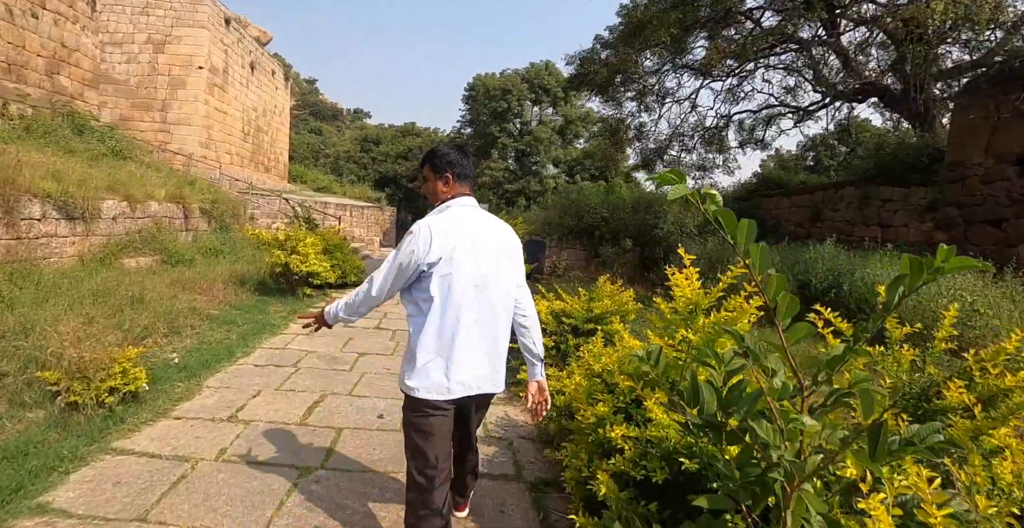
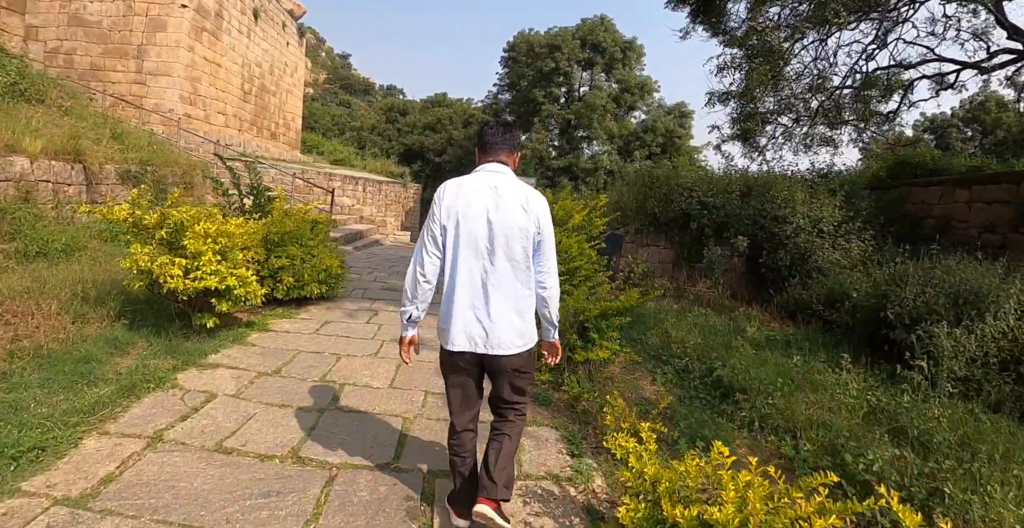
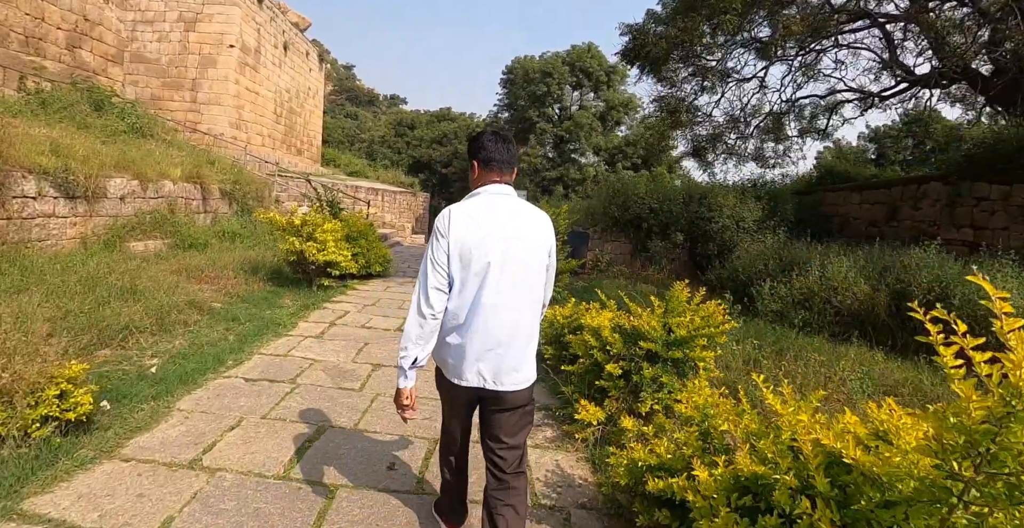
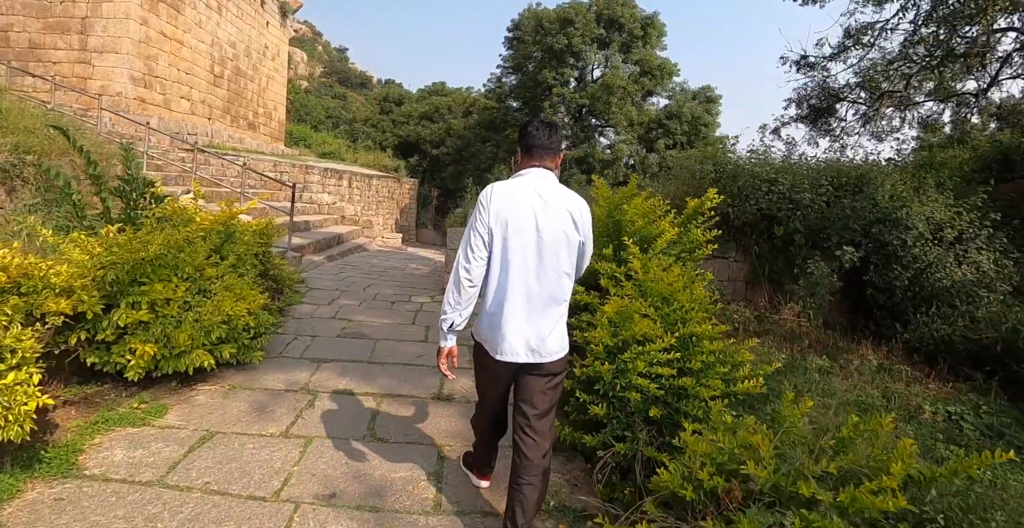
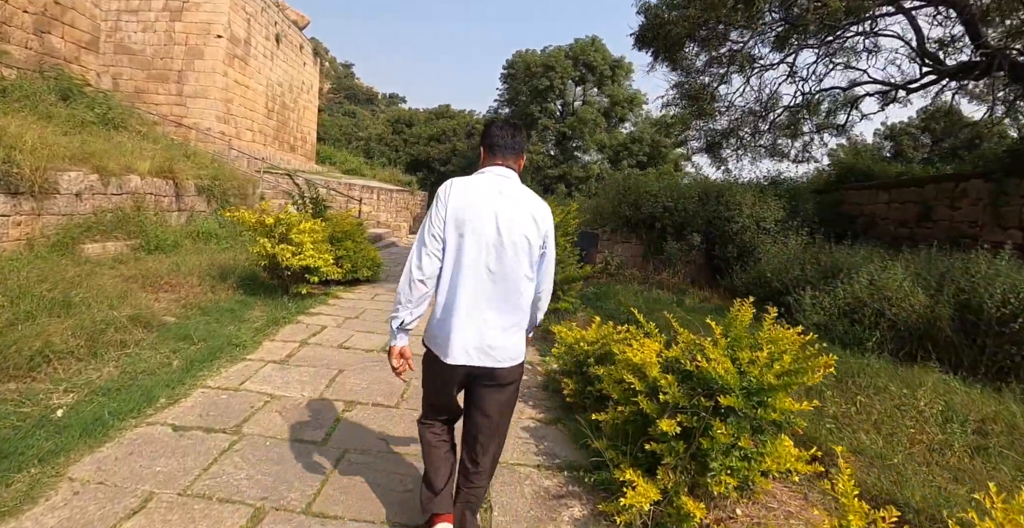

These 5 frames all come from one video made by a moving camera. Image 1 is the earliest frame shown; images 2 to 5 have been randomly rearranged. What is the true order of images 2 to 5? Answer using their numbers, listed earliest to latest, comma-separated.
3, 5, 2, 4
